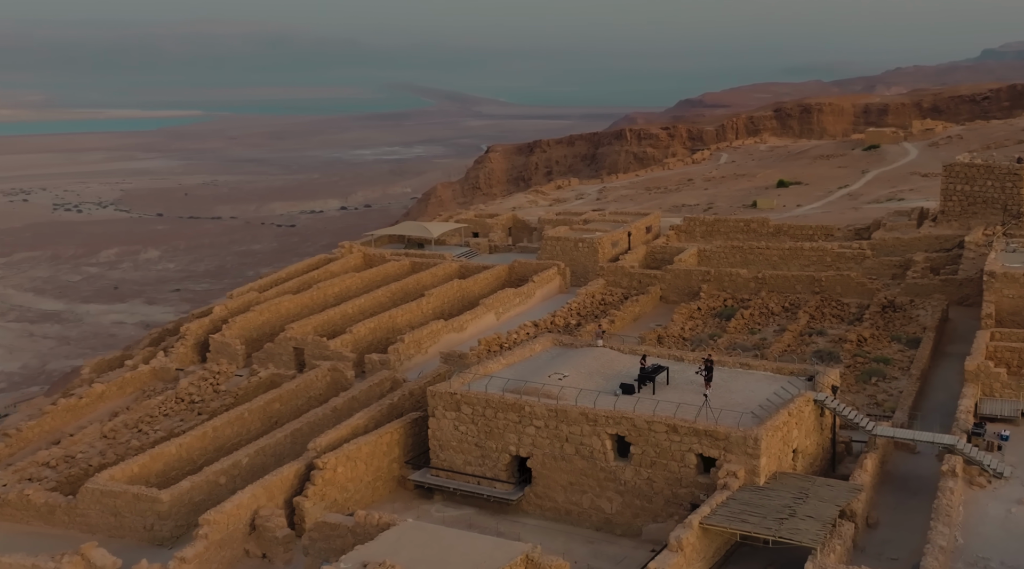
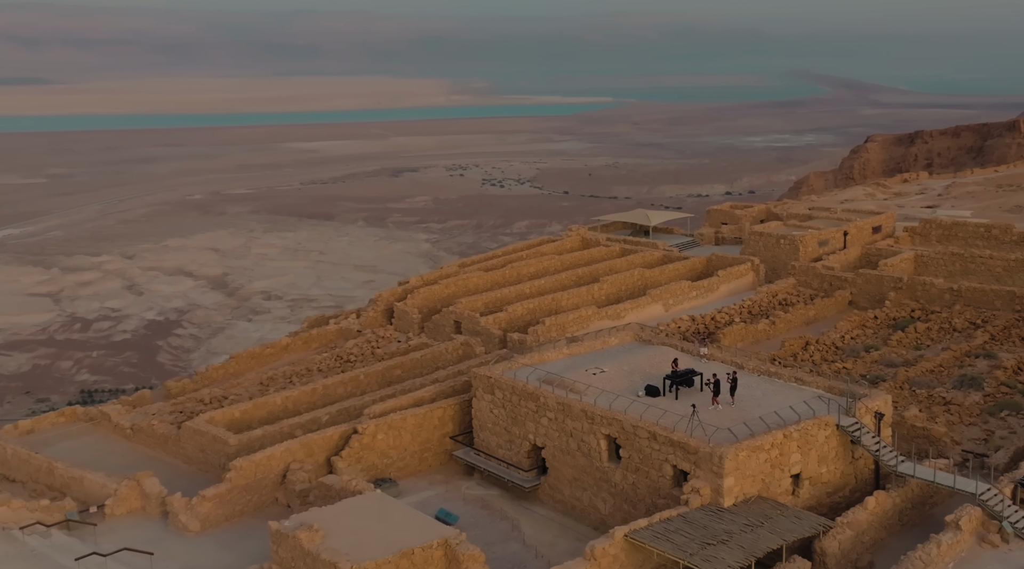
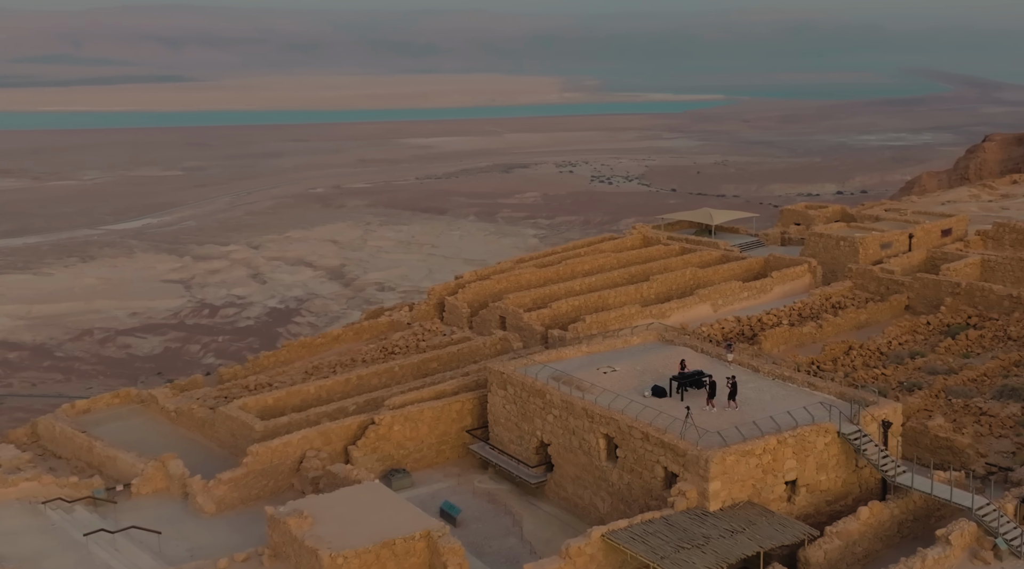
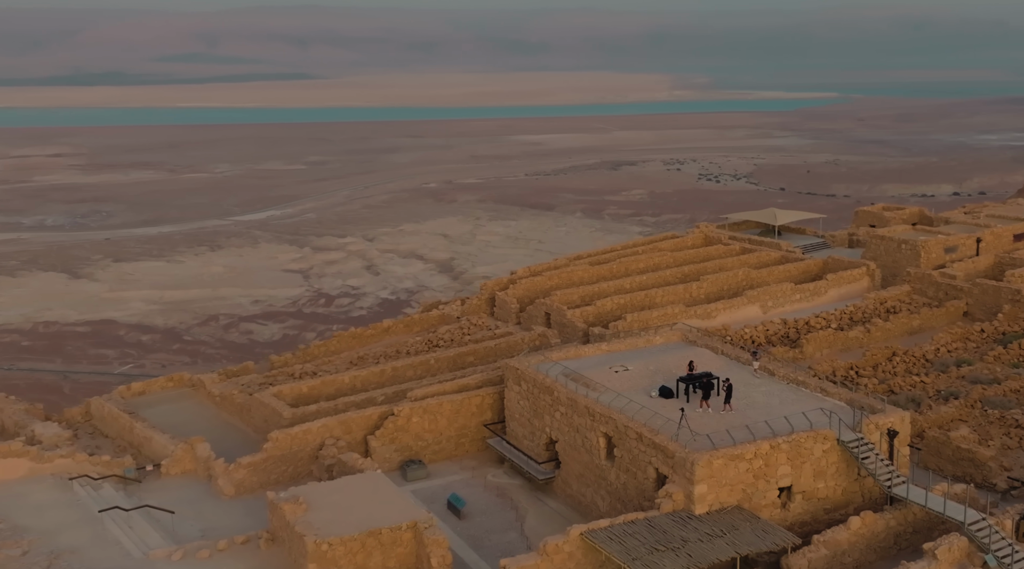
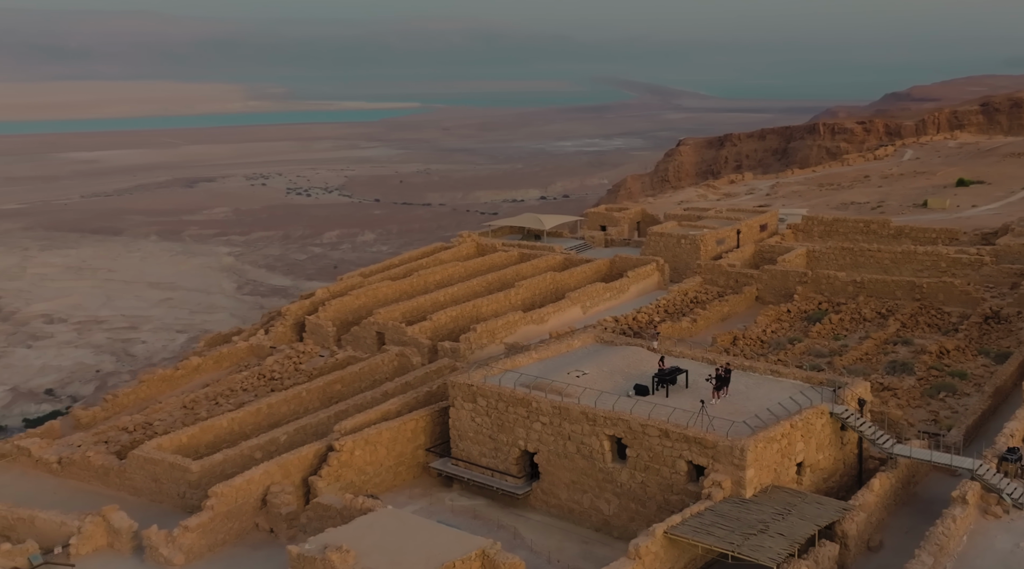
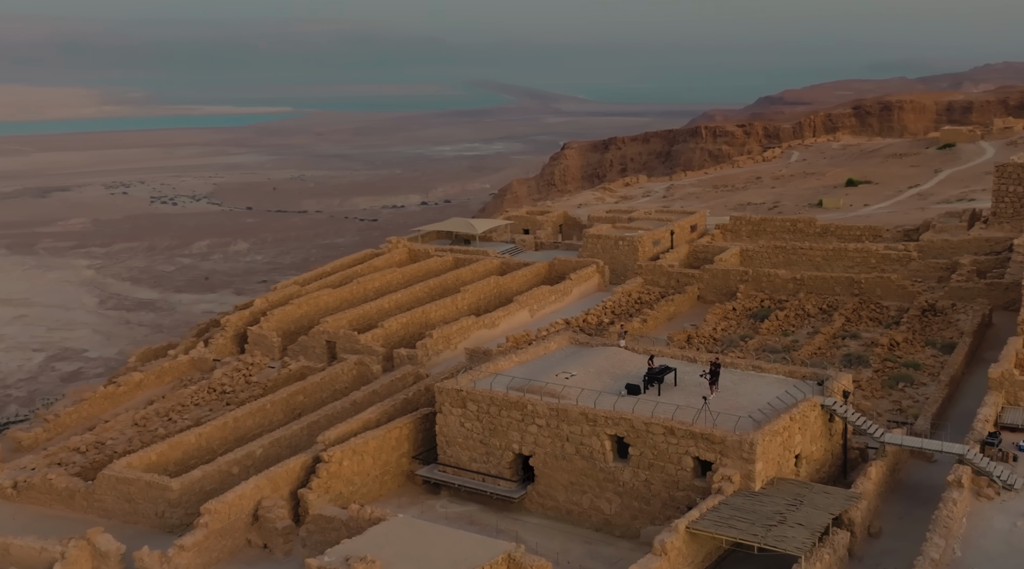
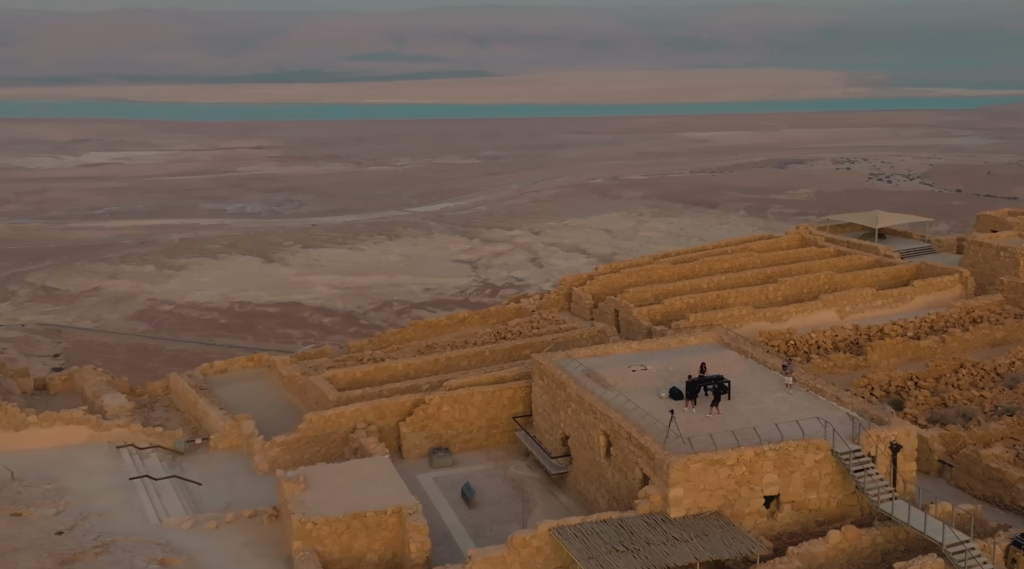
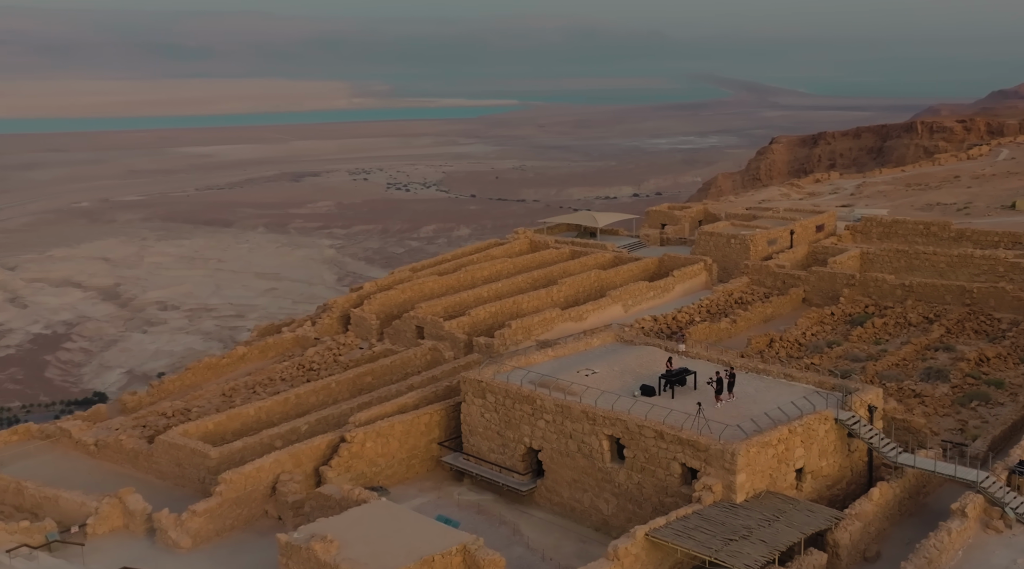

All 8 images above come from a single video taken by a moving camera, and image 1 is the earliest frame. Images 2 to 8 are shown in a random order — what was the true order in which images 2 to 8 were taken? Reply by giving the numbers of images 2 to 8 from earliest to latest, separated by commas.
6, 5, 8, 2, 3, 4, 7
